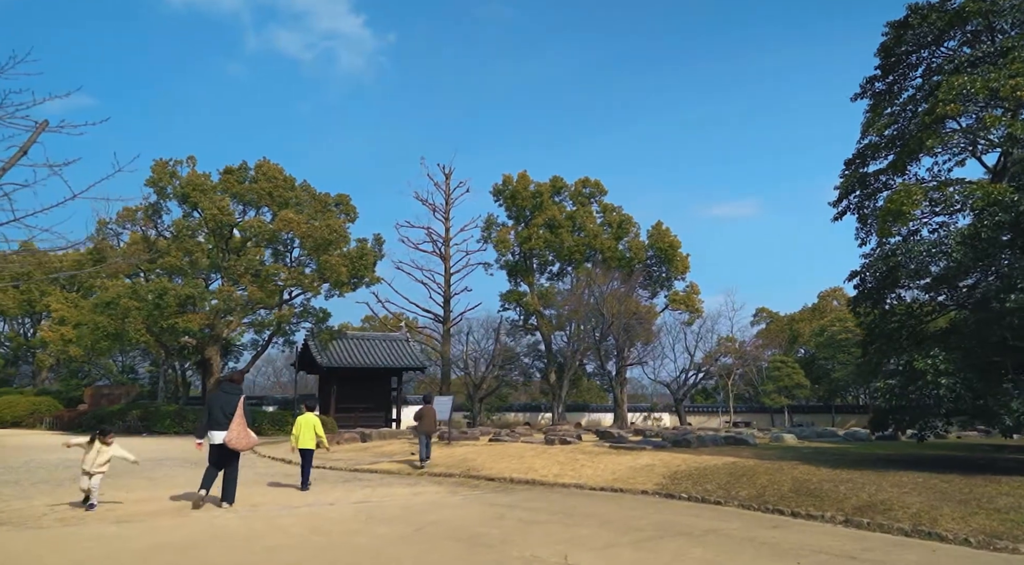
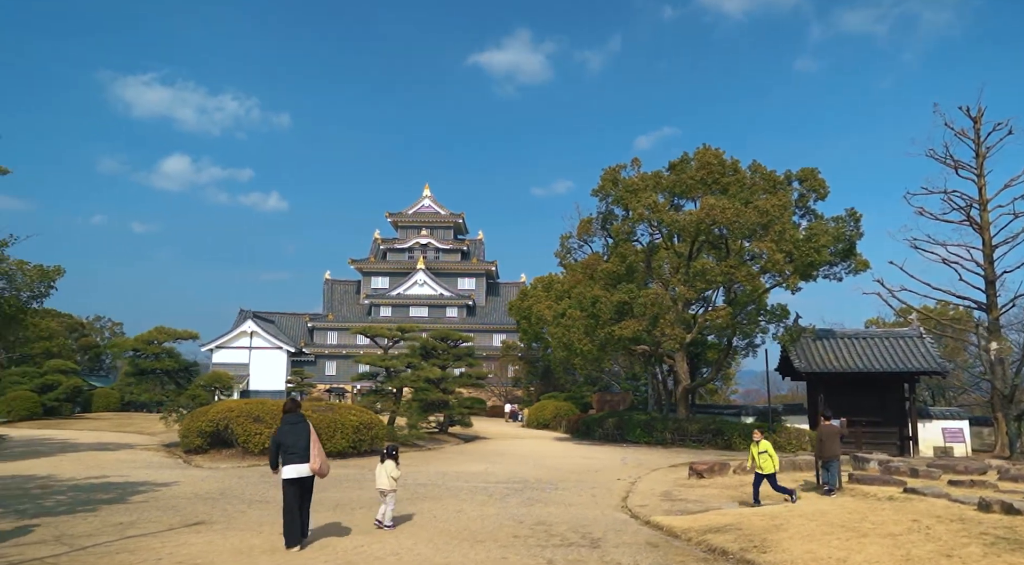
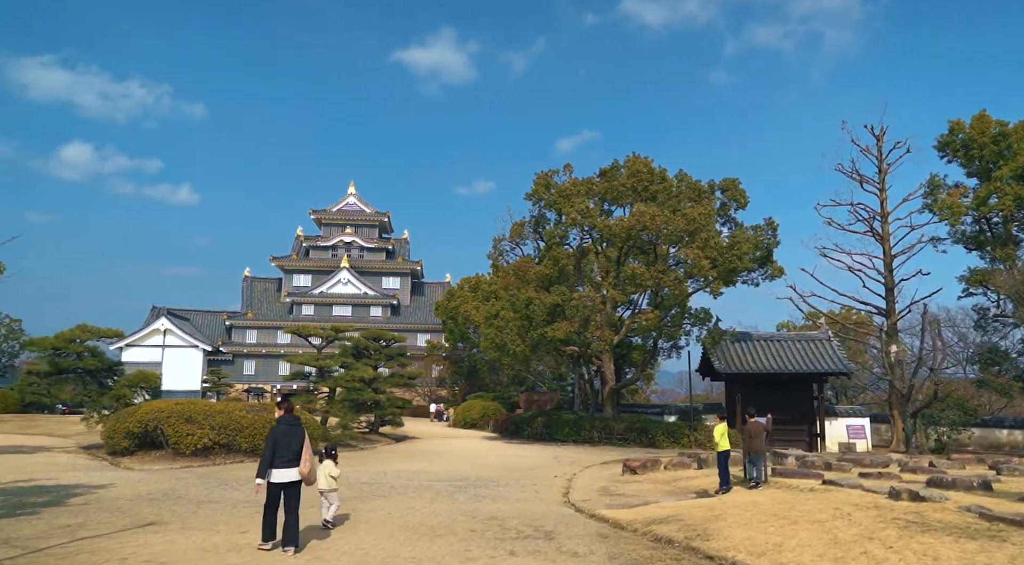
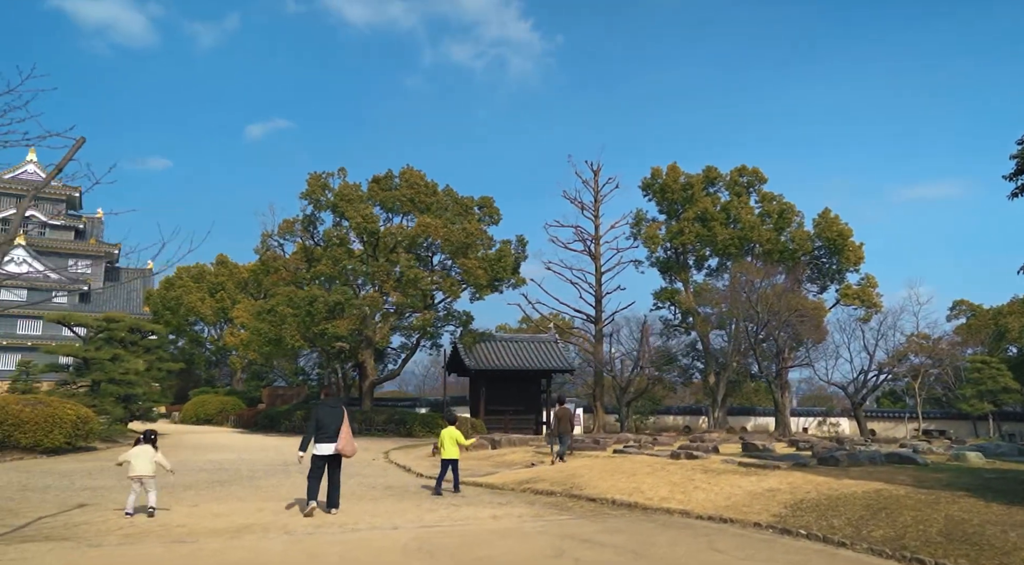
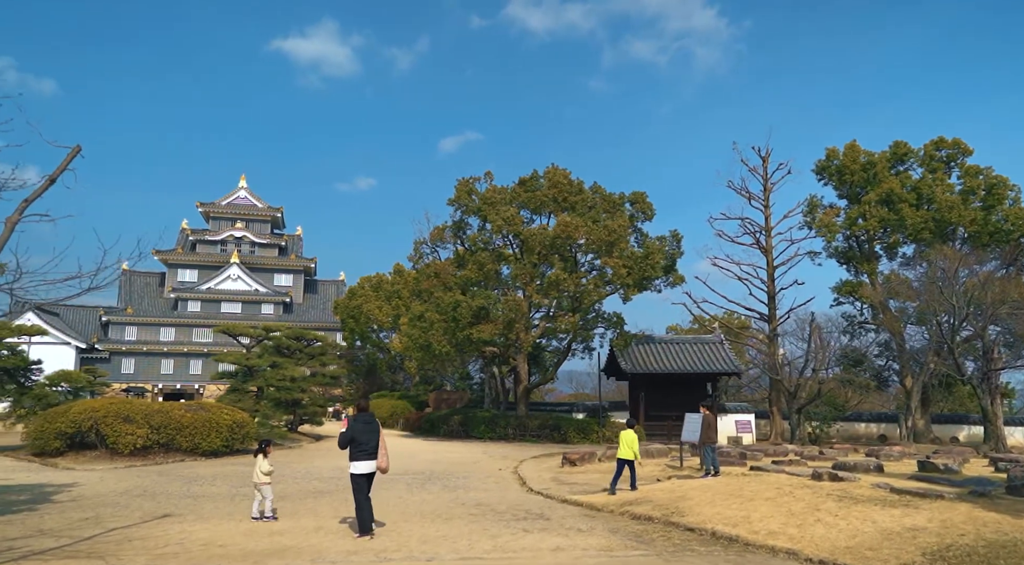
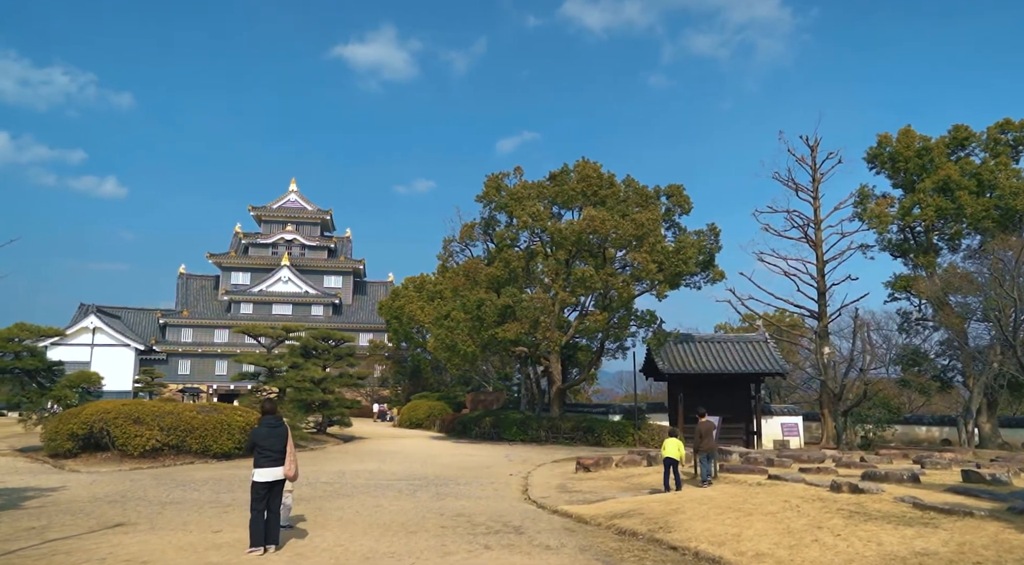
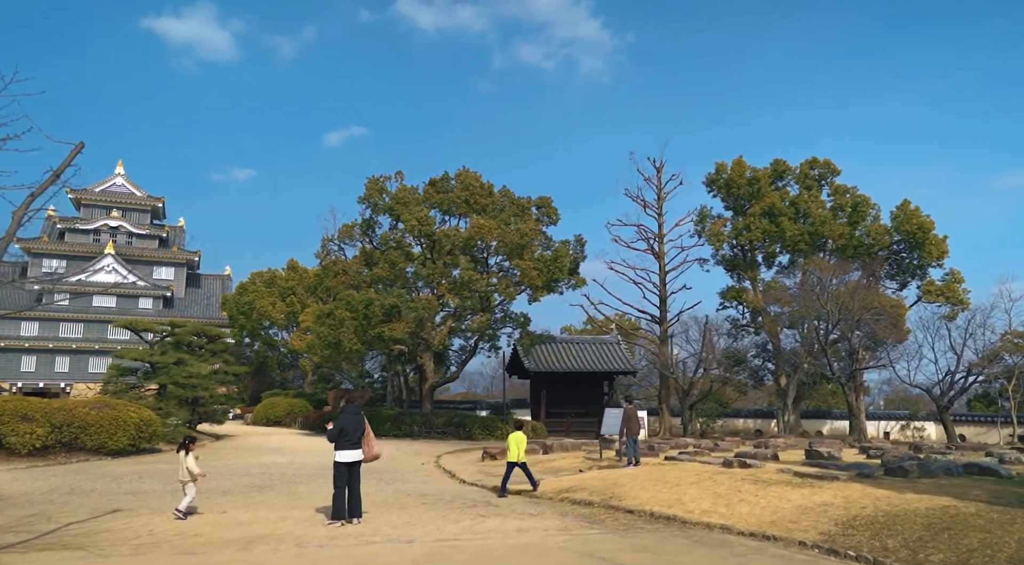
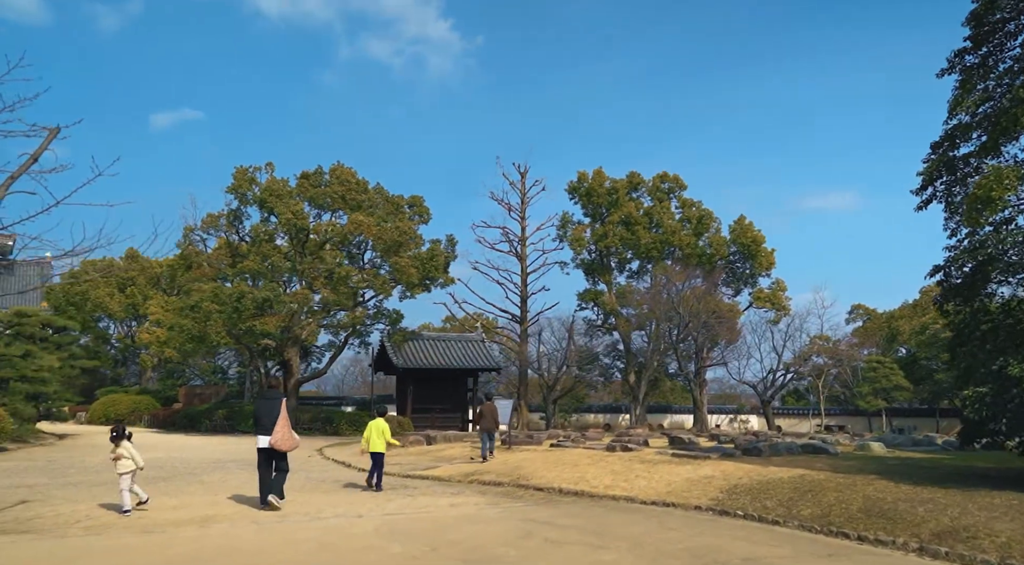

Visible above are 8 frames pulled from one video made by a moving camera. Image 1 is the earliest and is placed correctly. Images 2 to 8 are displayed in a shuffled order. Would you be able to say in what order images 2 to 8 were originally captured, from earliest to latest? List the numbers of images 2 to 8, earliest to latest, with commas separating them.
8, 4, 7, 5, 6, 3, 2
